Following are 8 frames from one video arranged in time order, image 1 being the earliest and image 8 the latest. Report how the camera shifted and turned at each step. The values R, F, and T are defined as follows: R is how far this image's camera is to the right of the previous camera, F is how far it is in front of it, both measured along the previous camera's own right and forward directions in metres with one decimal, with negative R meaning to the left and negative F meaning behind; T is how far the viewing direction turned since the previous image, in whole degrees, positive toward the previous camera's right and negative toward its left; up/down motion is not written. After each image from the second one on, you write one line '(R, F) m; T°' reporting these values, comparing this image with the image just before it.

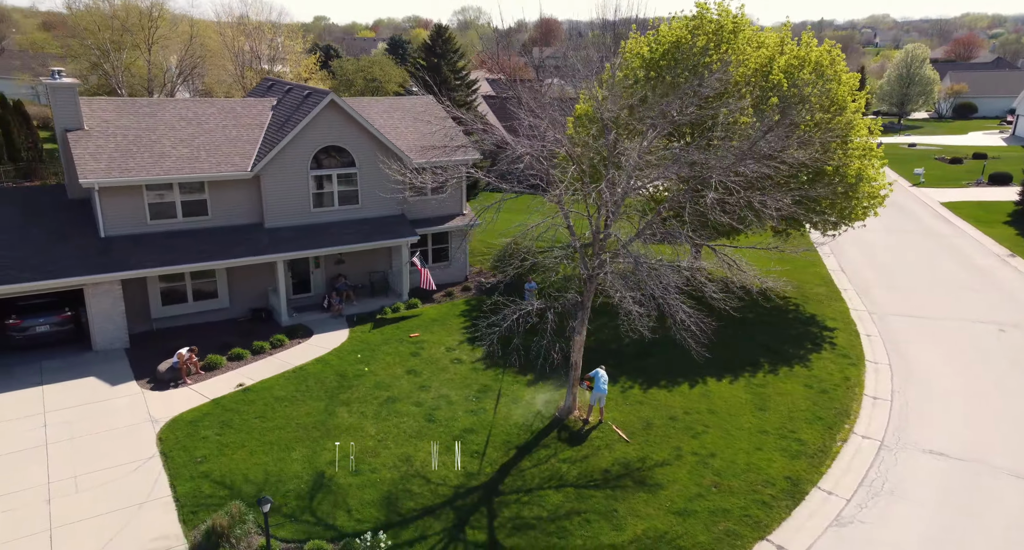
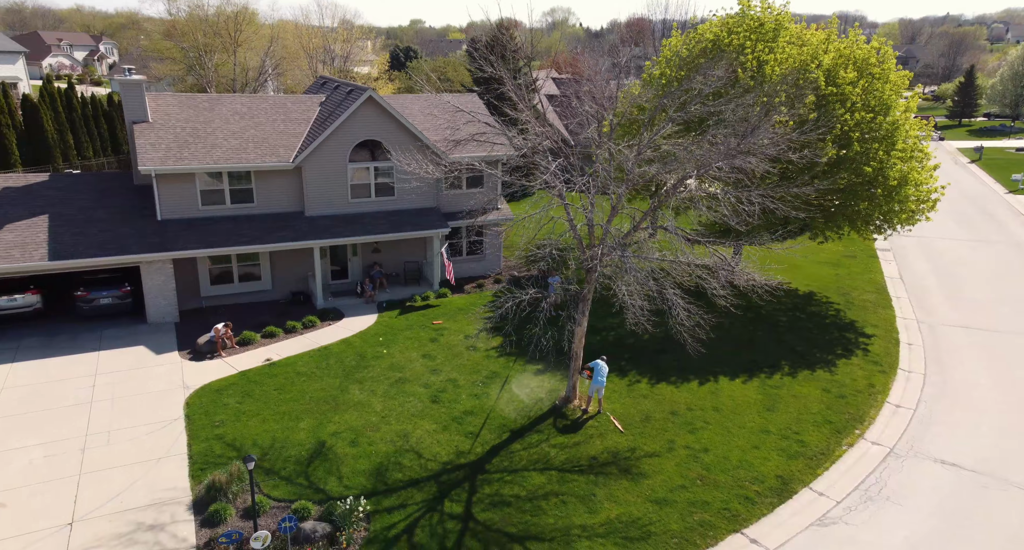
(+1.5, -0.3) m; -7°
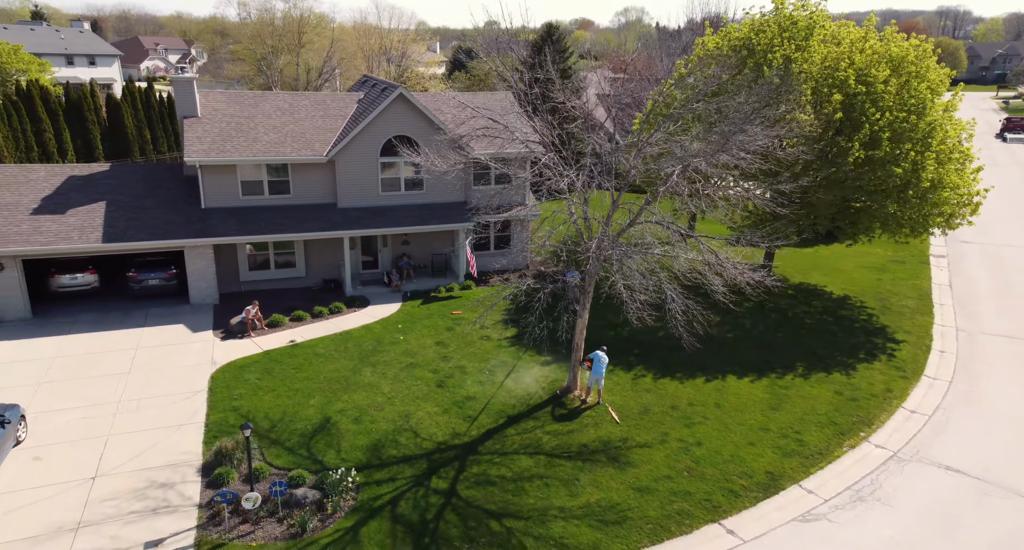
(+1.2, -0.3) m; -5°
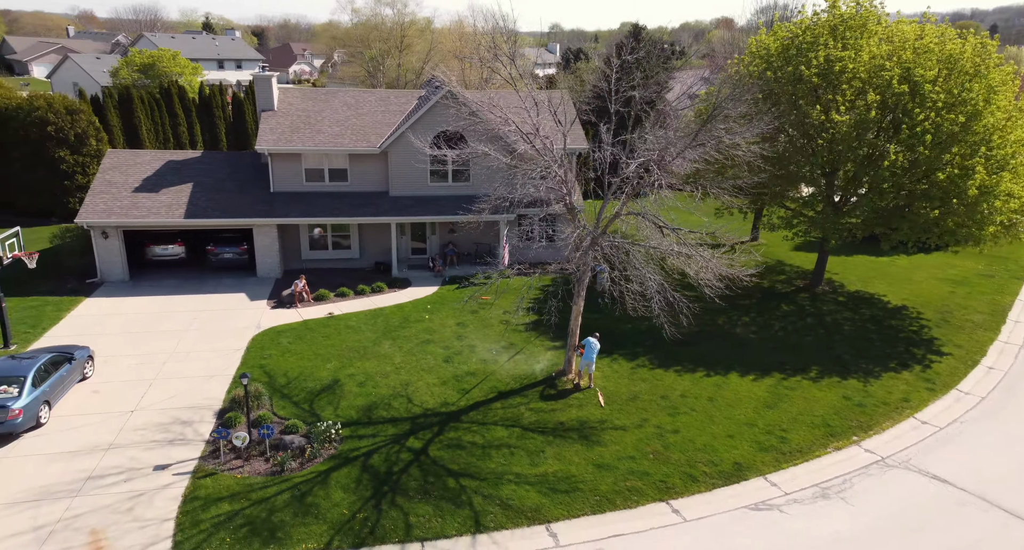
(+2.3, -0.5) m; -9°
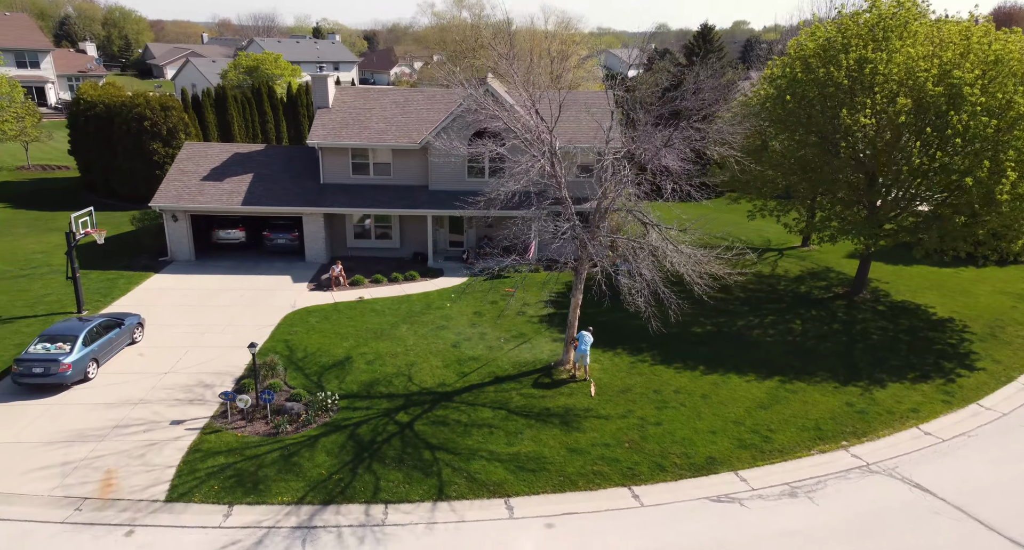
(+1.8, -0.4) m; -7°
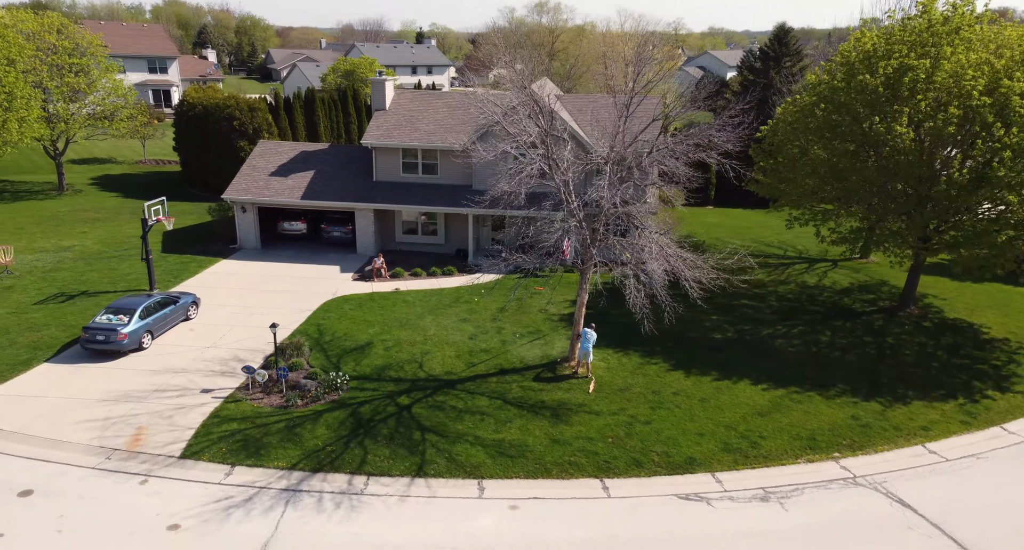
(+1.7, -0.4) m; -7°
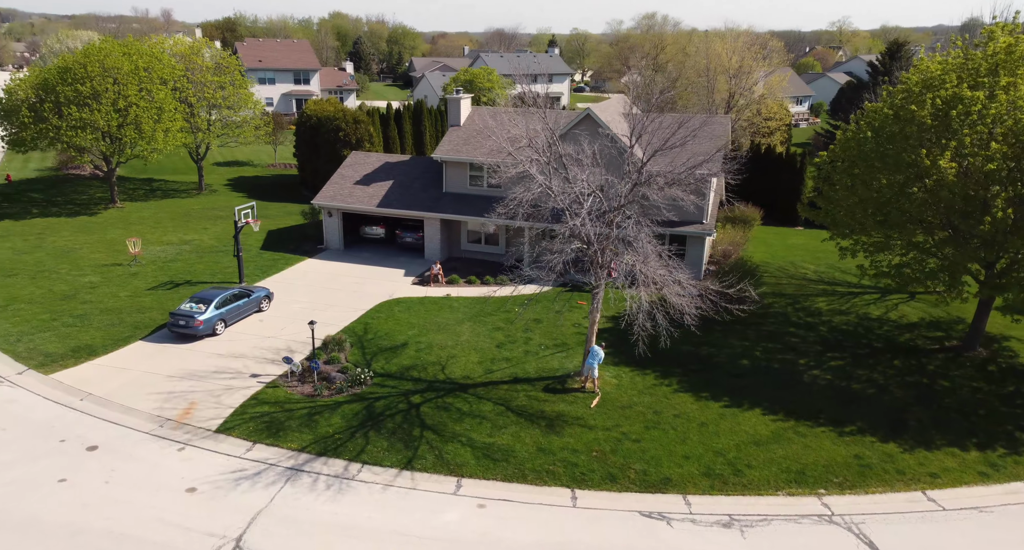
(+2.3, -0.7) m; -10°
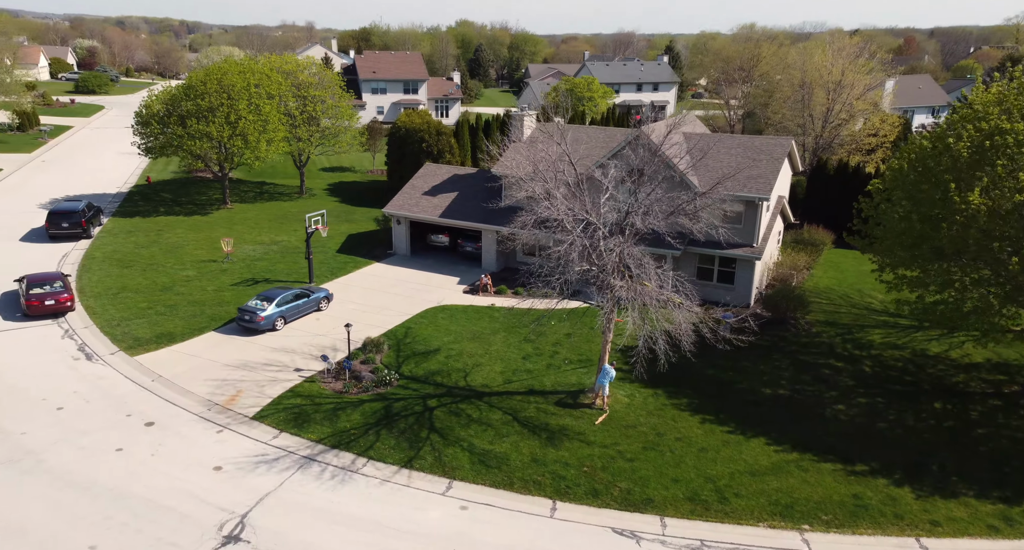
(+1.9, -0.6) m; -9°
